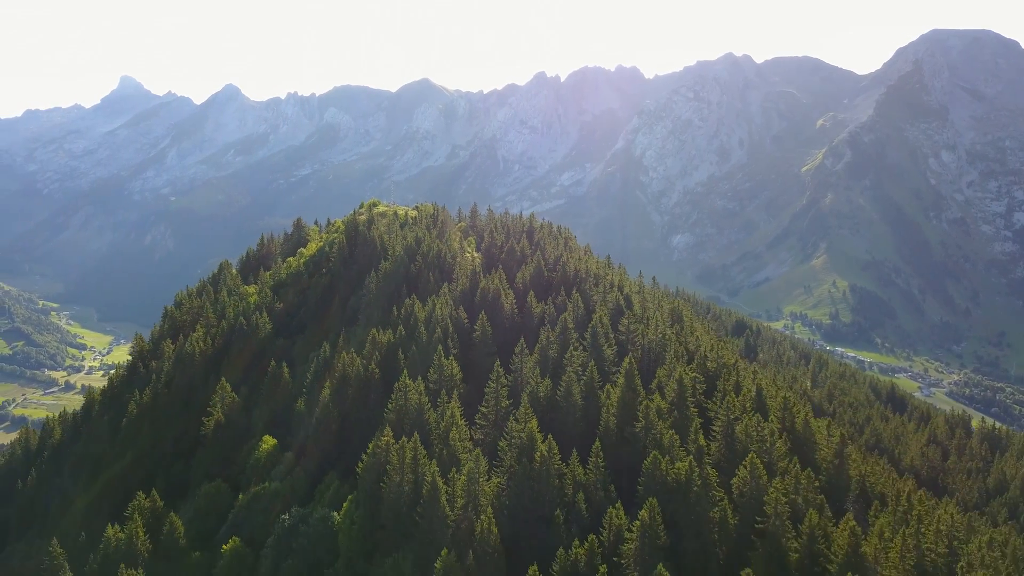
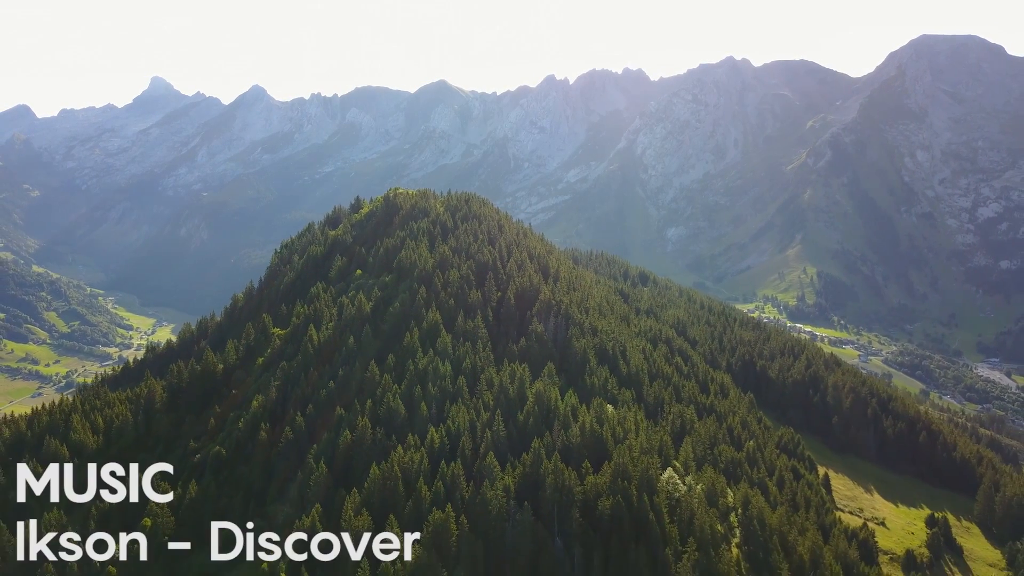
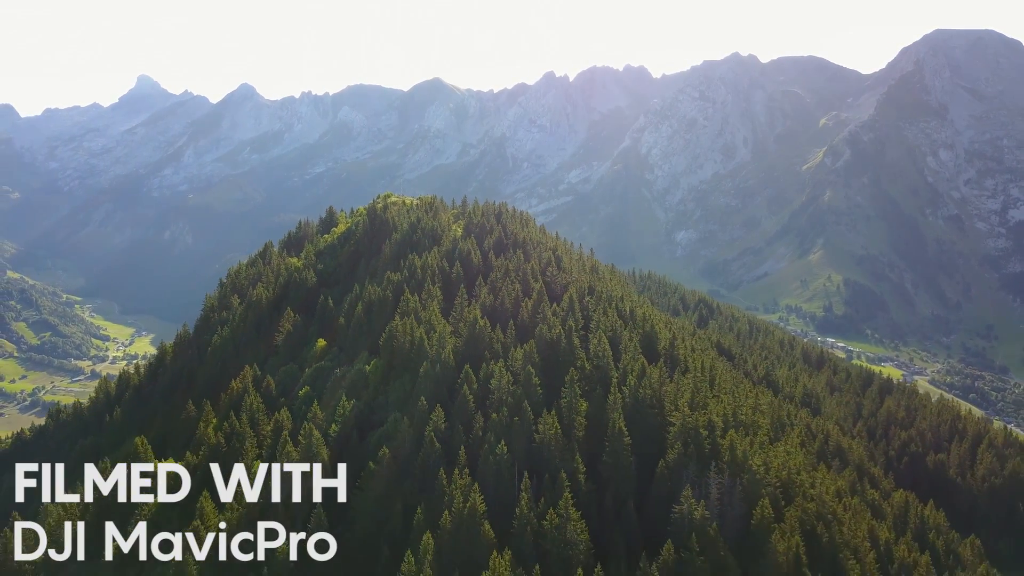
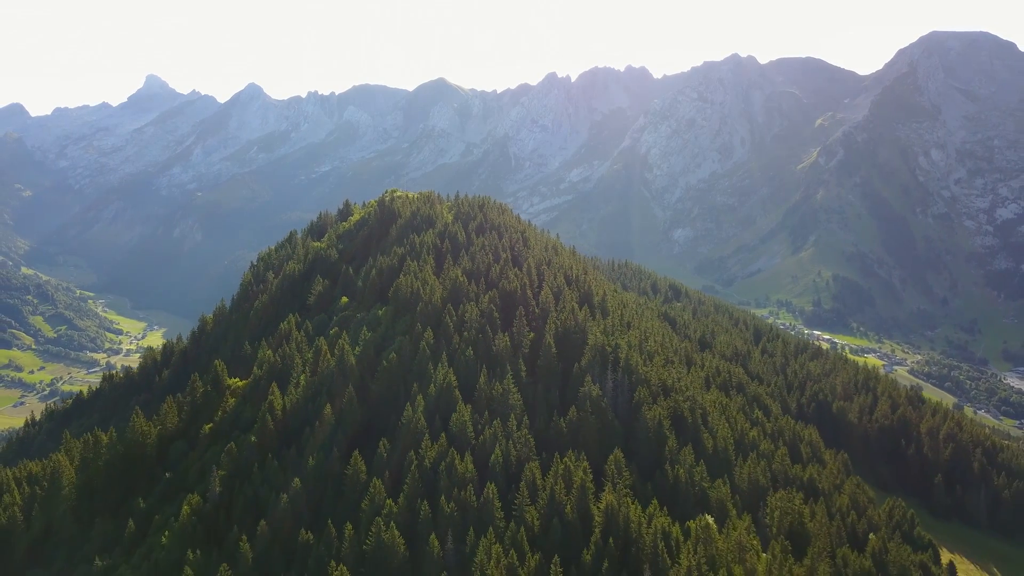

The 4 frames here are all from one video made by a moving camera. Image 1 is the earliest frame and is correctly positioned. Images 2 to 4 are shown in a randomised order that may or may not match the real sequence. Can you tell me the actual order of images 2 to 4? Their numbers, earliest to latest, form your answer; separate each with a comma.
3, 4, 2
